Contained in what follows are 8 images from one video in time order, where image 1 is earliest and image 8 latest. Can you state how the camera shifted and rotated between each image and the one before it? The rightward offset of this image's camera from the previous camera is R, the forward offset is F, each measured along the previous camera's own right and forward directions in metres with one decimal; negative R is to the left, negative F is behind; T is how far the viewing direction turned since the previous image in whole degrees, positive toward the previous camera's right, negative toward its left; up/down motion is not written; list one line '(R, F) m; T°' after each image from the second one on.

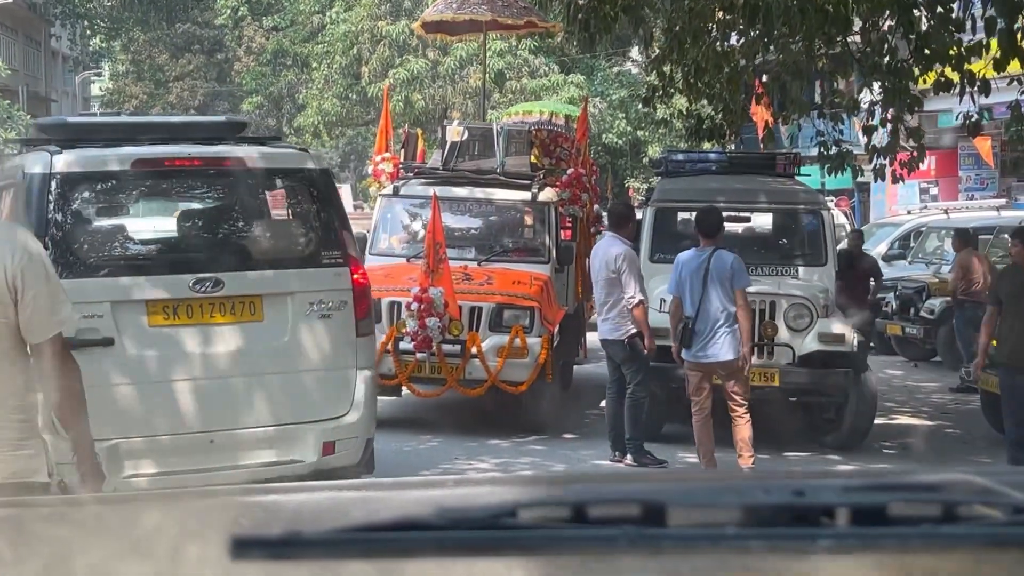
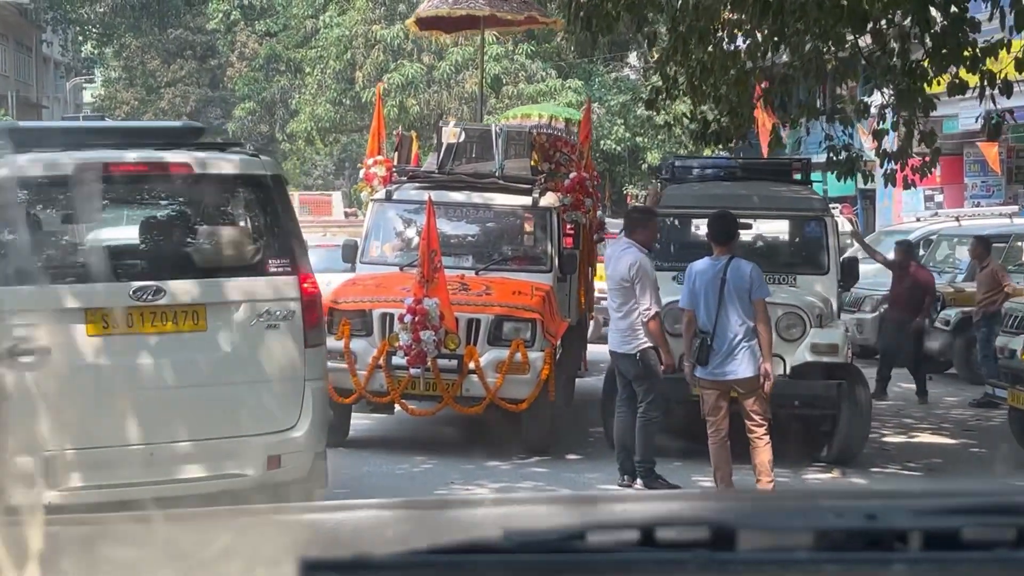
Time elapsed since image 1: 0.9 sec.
(0.0, +0.5) m; 0°
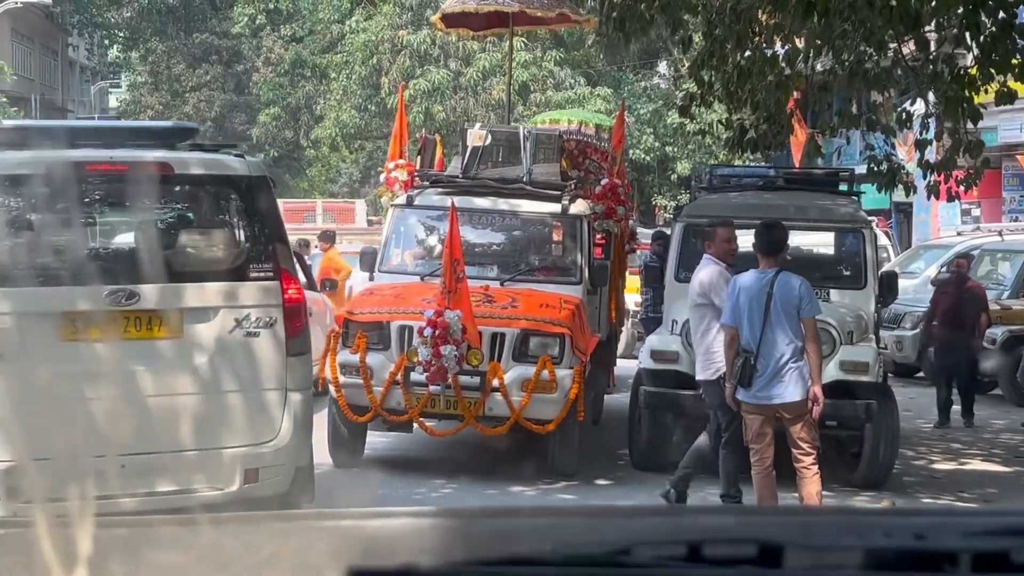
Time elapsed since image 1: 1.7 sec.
(0.0, +0.5) m; -1°
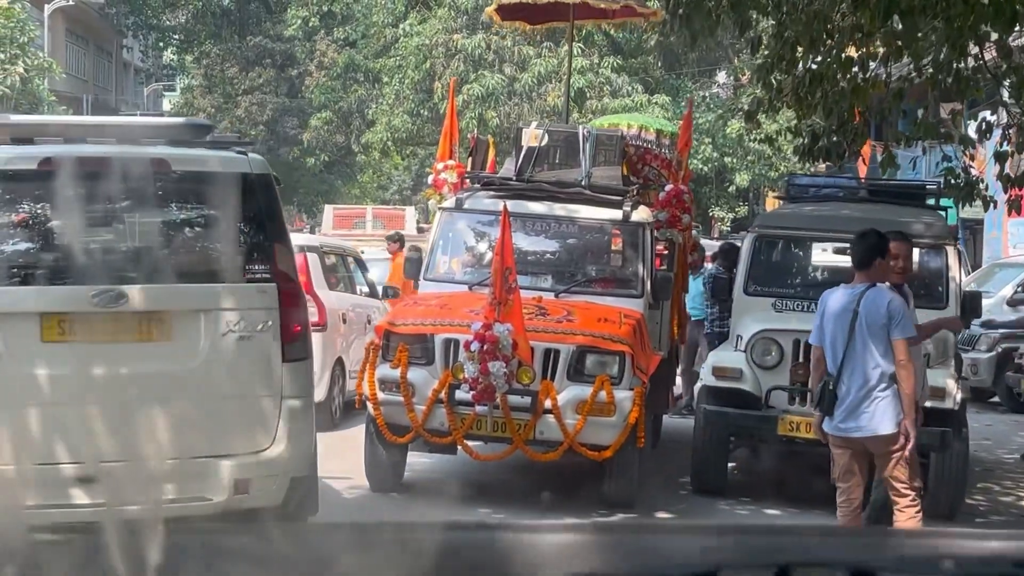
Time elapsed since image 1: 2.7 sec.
(0.0, +0.6) m; -2°
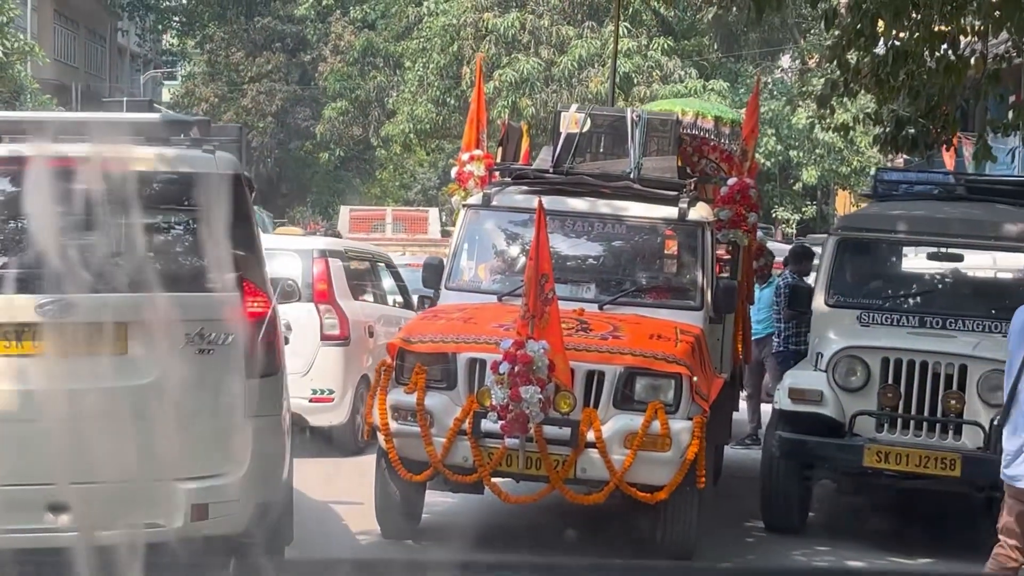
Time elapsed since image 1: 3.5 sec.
(-0.2, +1.1) m; 0°
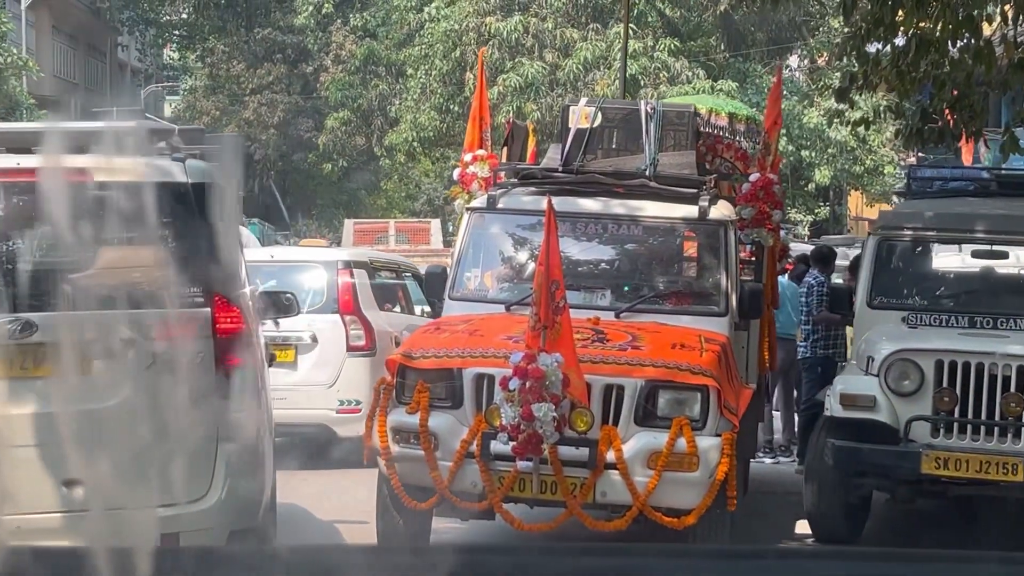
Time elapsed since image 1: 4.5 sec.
(0.0, +0.5) m; 0°
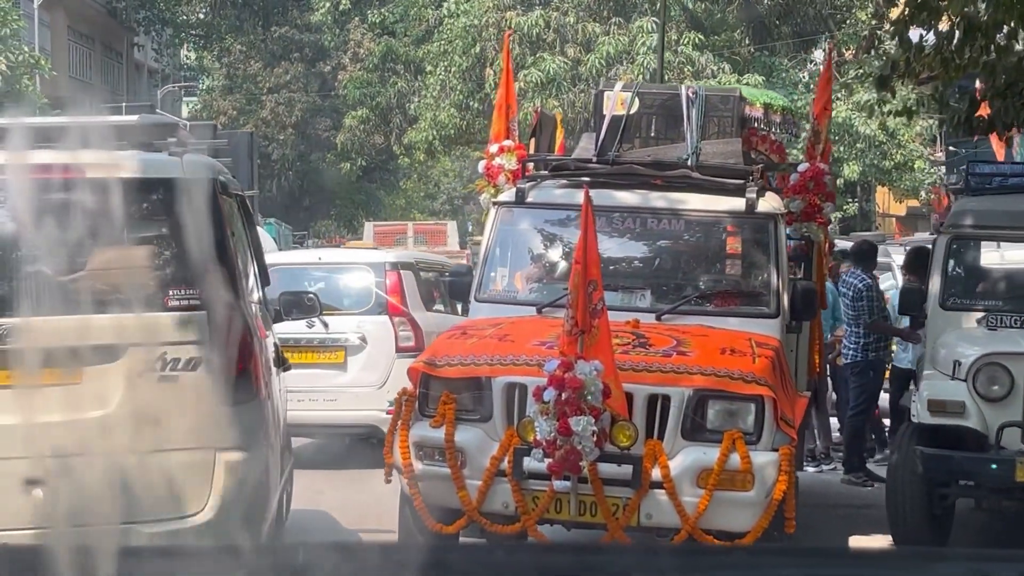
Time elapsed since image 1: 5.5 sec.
(-0.1, +0.5) m; -1°
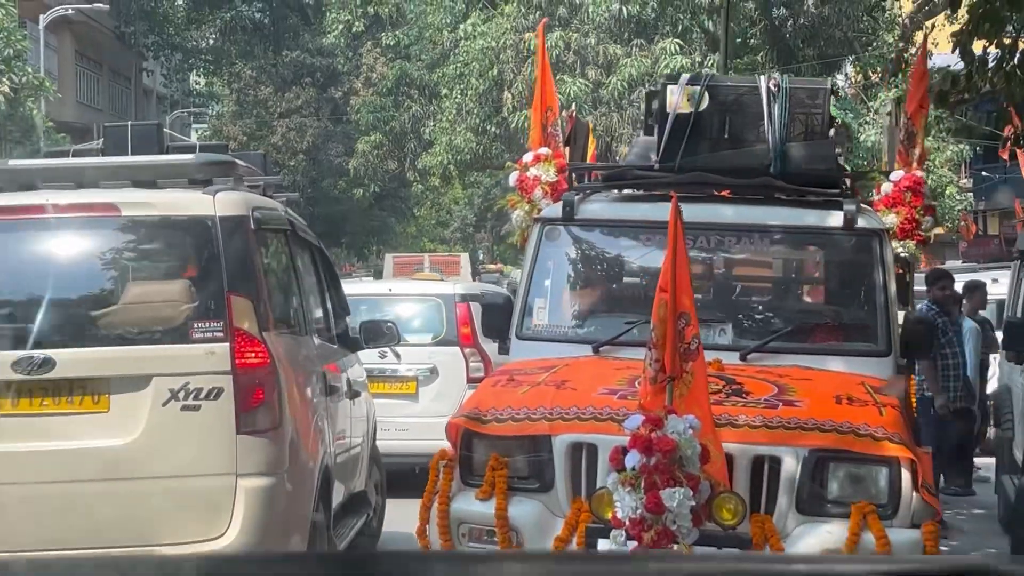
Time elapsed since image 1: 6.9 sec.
(-0.2, +1.0) m; -1°
